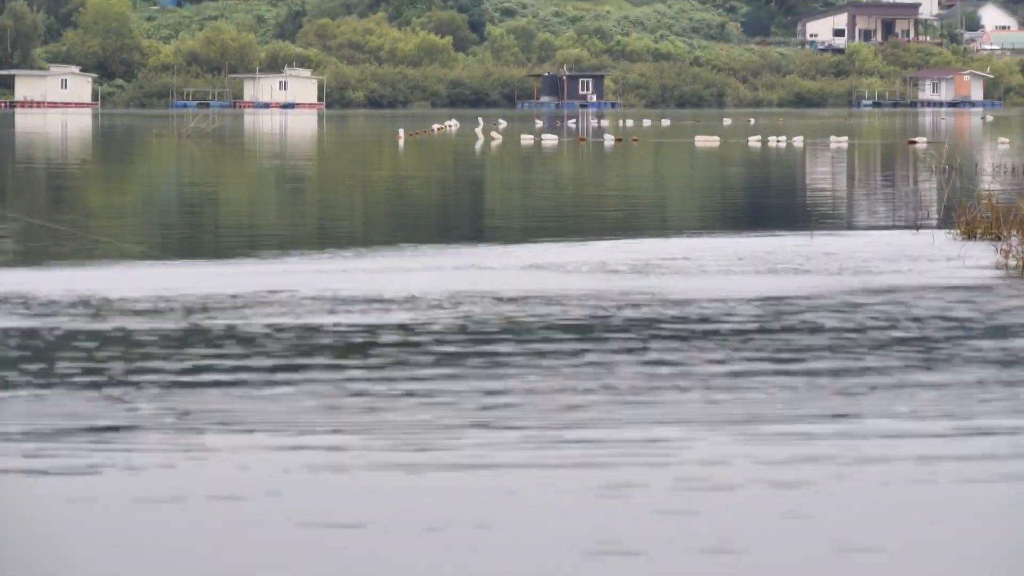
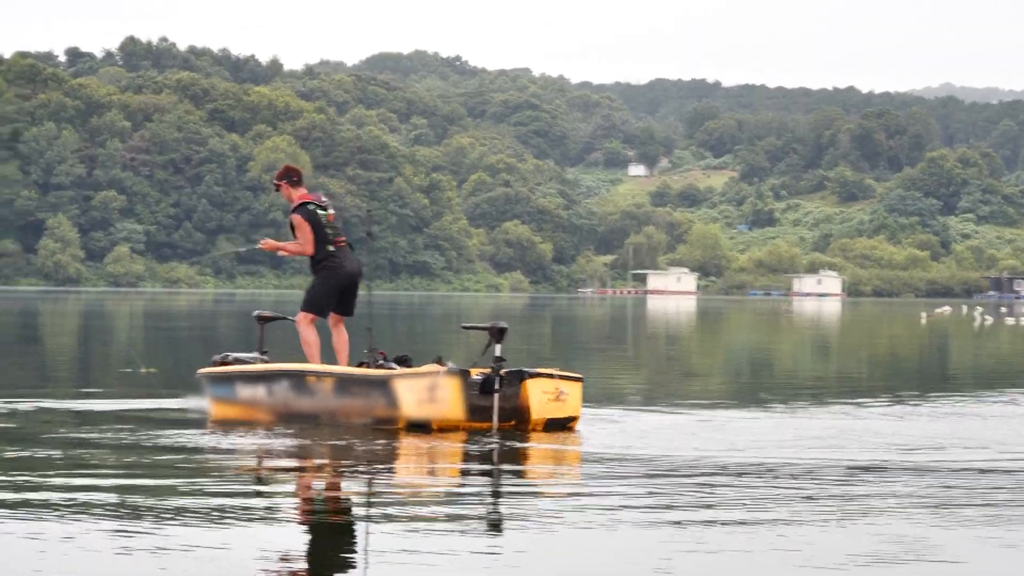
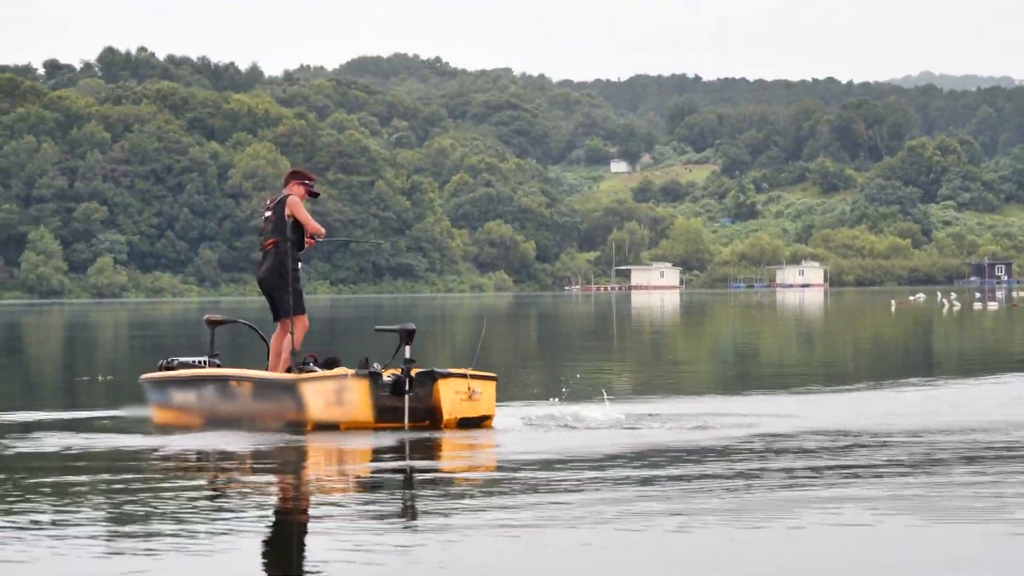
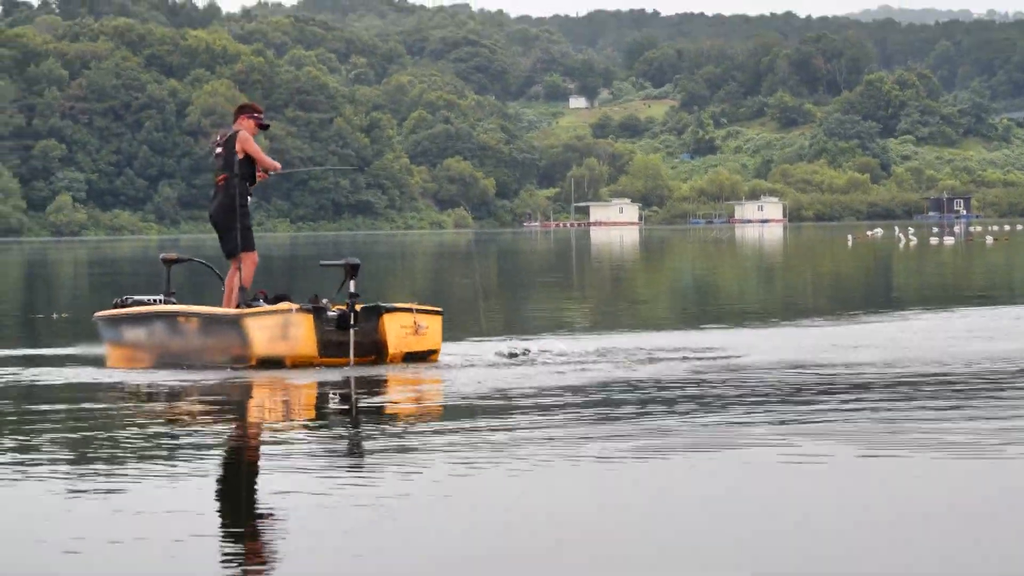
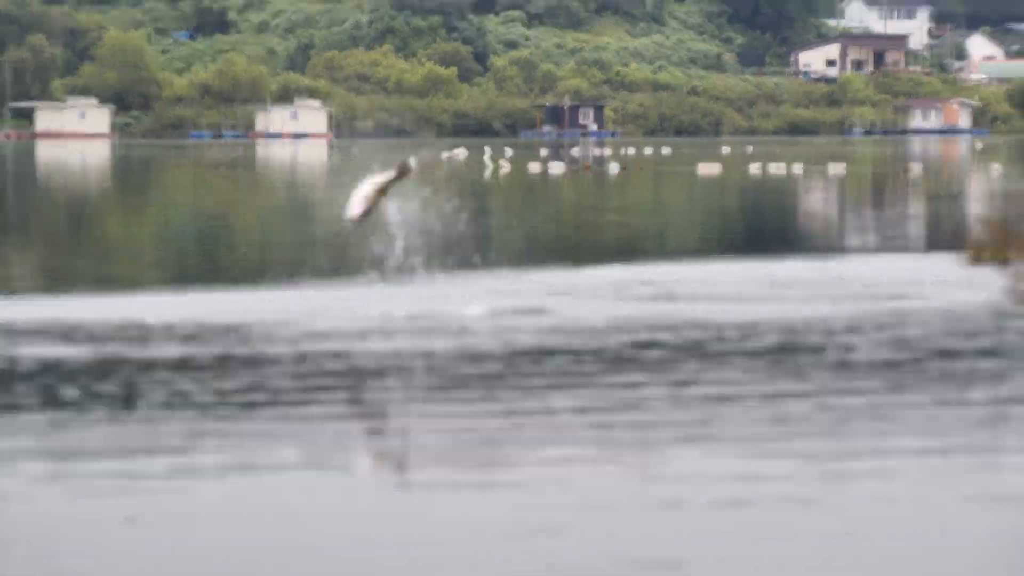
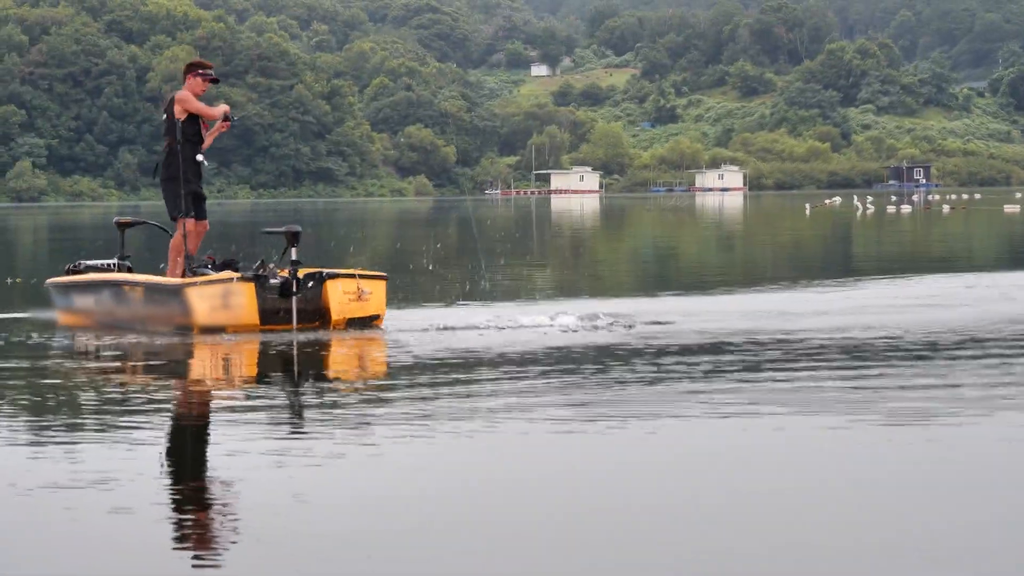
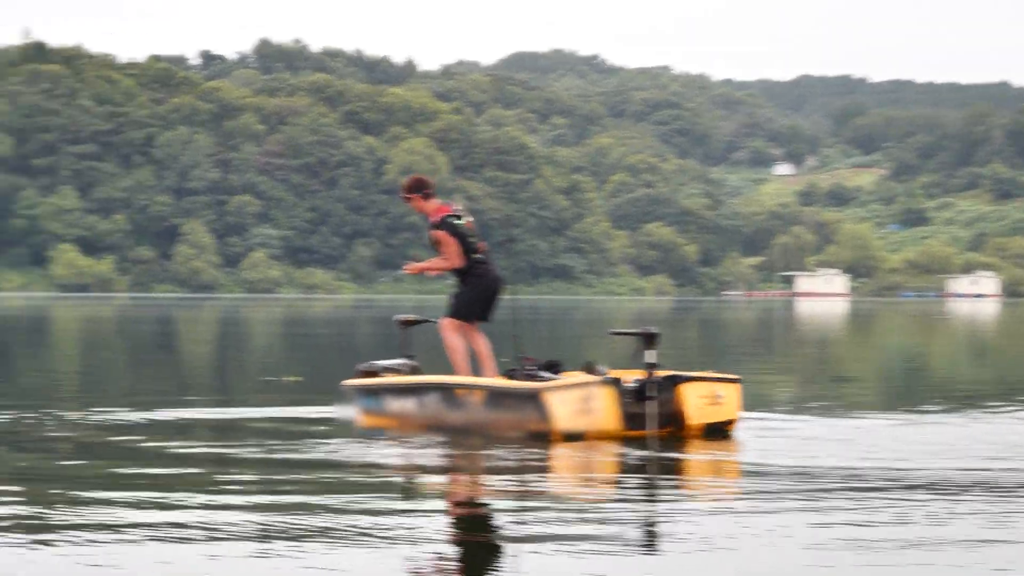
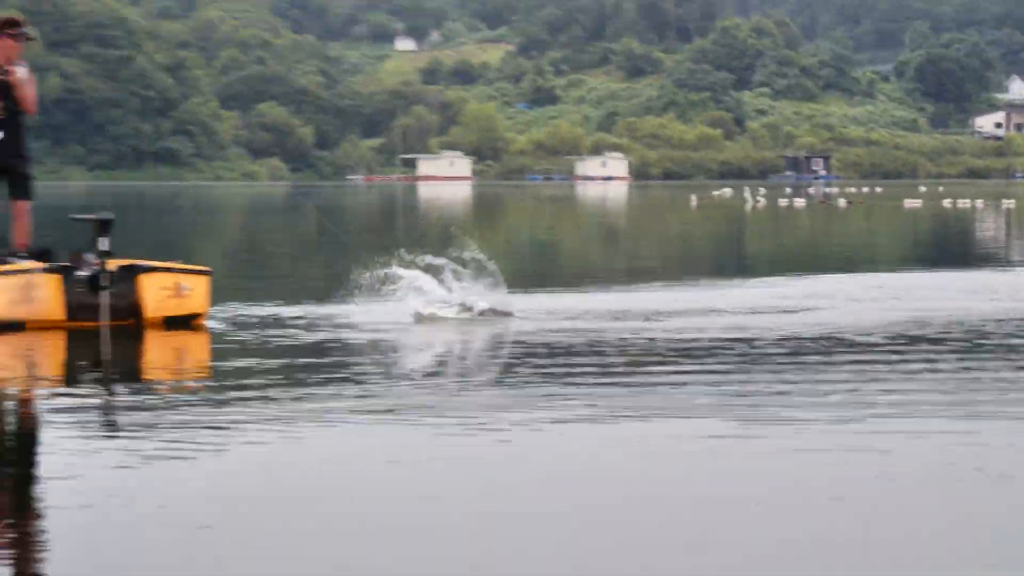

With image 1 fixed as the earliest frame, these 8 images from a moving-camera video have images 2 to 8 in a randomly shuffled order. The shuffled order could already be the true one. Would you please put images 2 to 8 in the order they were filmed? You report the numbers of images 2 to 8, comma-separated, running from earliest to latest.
5, 8, 6, 4, 3, 2, 7
